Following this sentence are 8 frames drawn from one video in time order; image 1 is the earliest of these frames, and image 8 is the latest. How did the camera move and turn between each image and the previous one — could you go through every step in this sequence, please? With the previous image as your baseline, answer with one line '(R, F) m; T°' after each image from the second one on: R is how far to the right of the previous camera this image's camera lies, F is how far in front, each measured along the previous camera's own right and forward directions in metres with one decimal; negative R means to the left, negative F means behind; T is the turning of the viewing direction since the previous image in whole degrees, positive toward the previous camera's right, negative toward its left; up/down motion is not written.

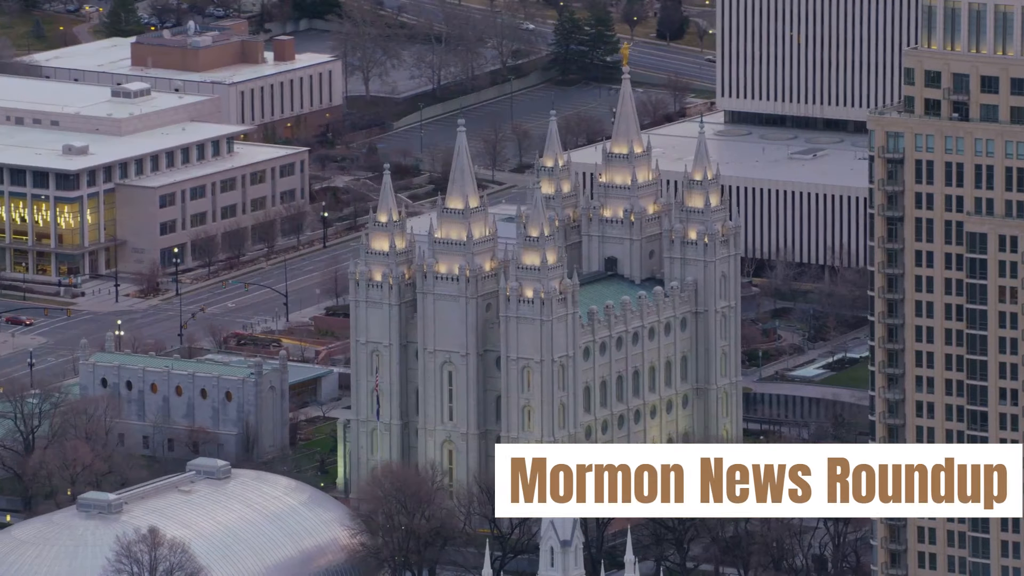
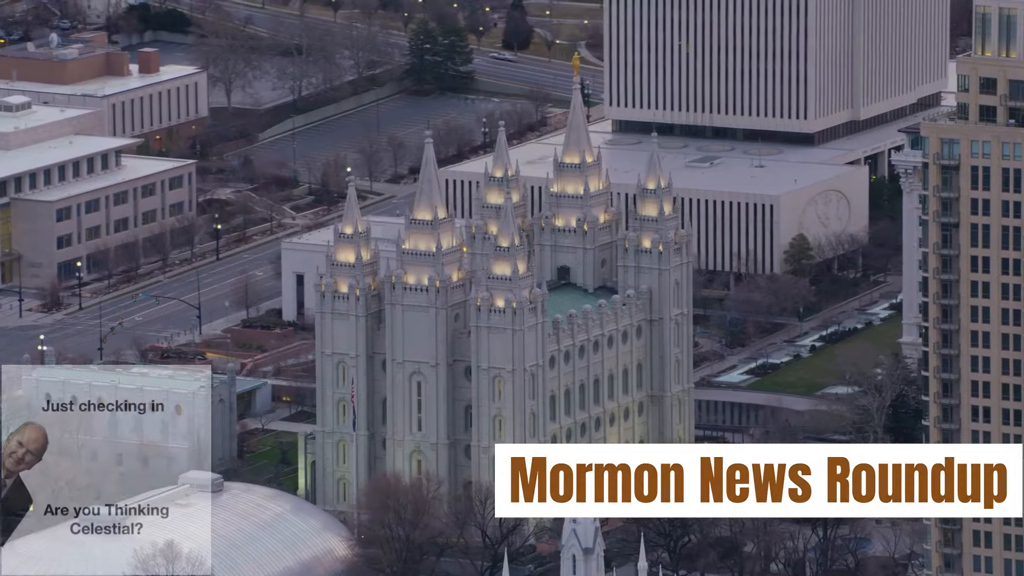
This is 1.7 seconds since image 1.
(-7.4, -0.3) m; +4°
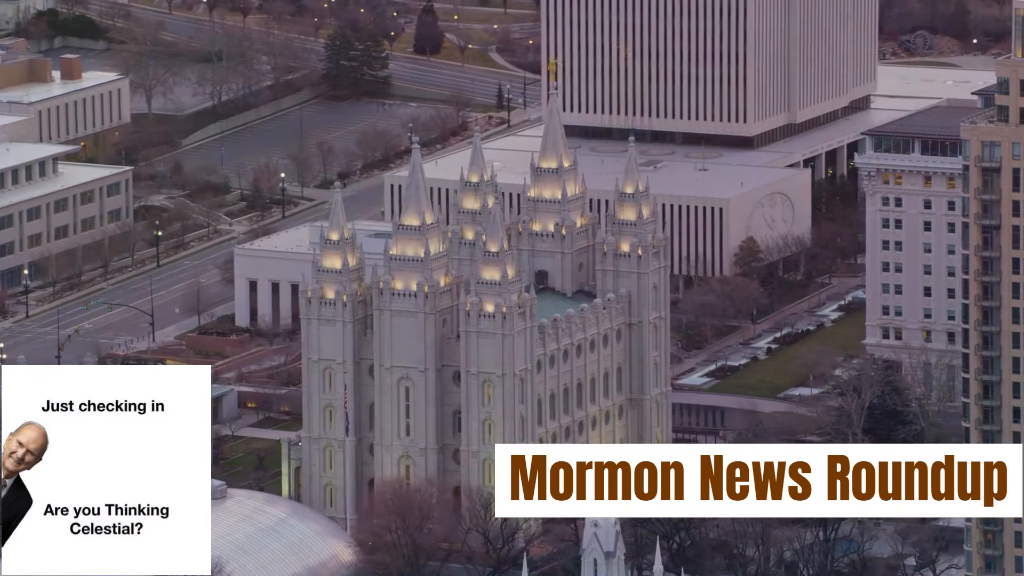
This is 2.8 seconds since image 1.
(-4.7, -0.3) m; +2°
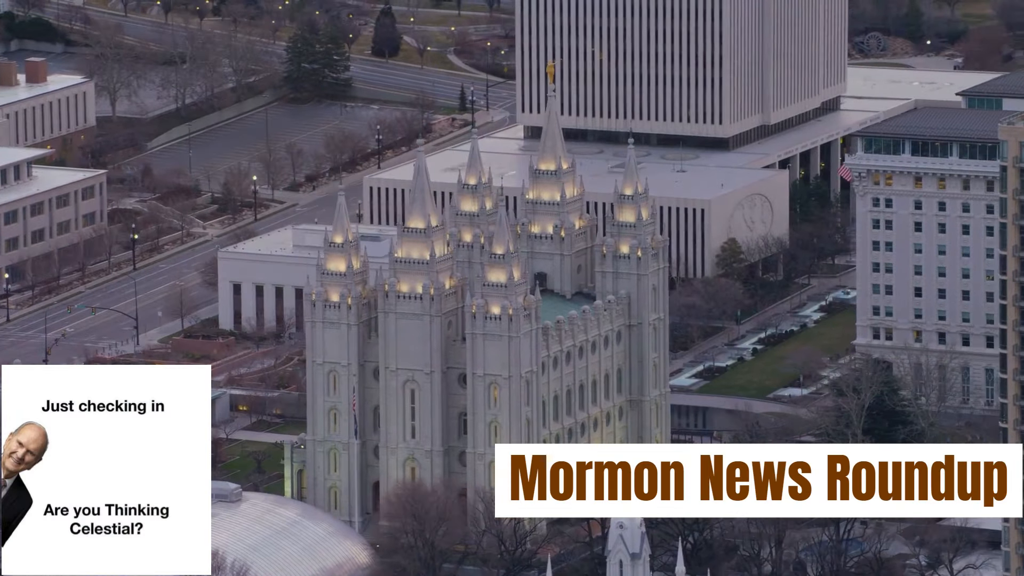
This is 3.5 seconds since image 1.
(-2.9, -0.2) m; +1°
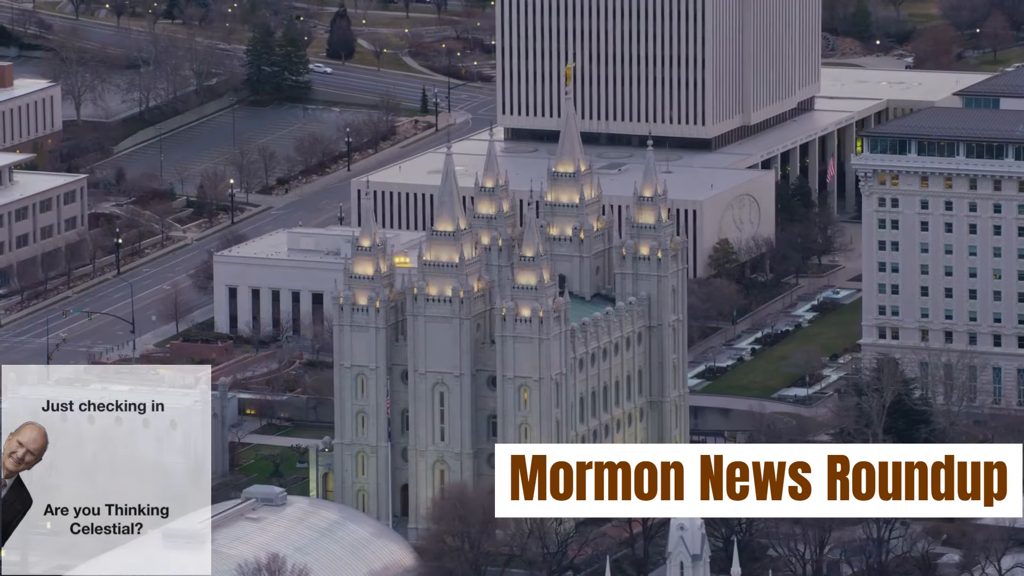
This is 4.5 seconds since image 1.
(-4.5, -0.3) m; +2°
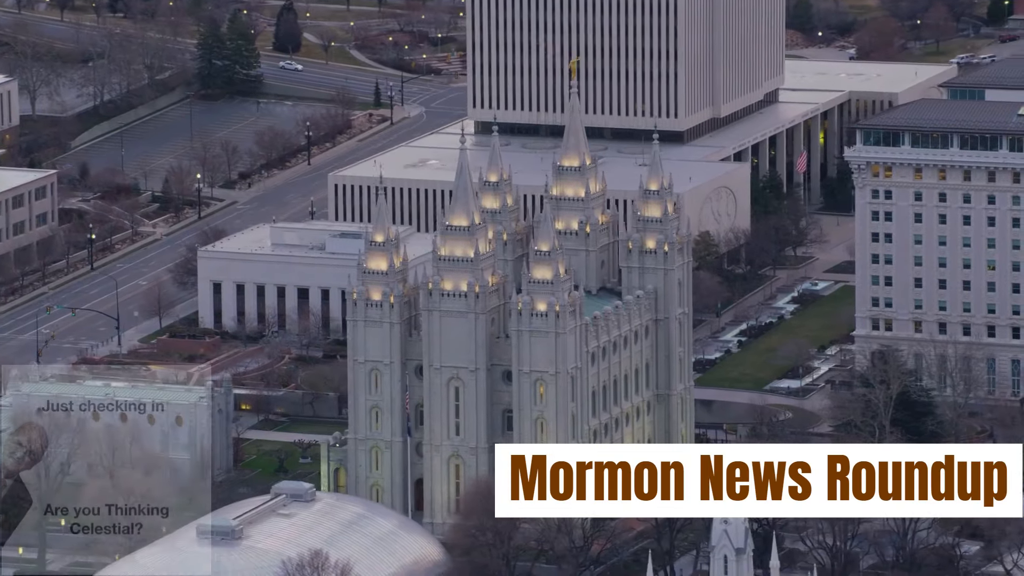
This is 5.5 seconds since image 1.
(-4.2, -0.1) m; +2°
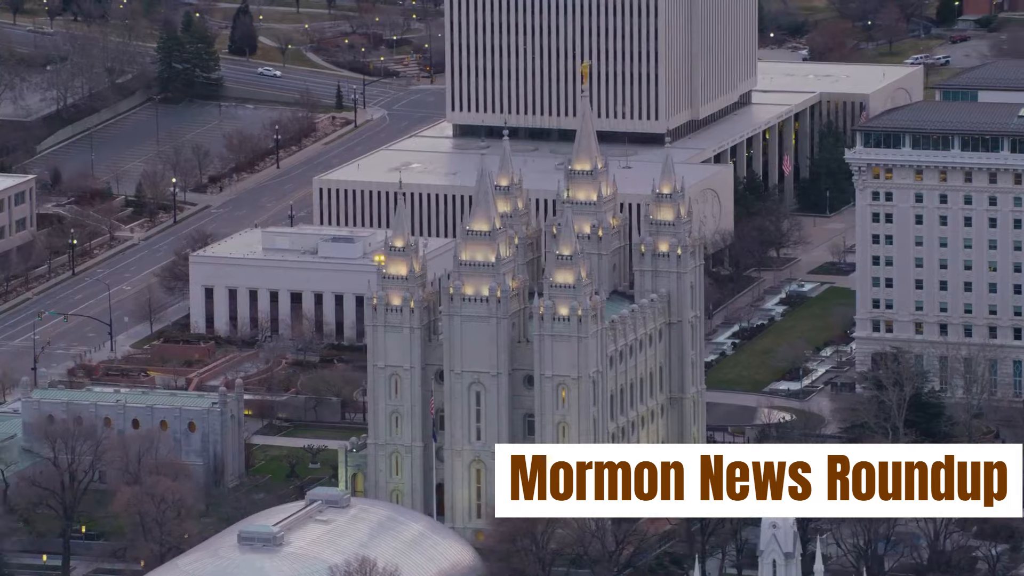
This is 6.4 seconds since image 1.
(-4.0, 0.0) m; +1°
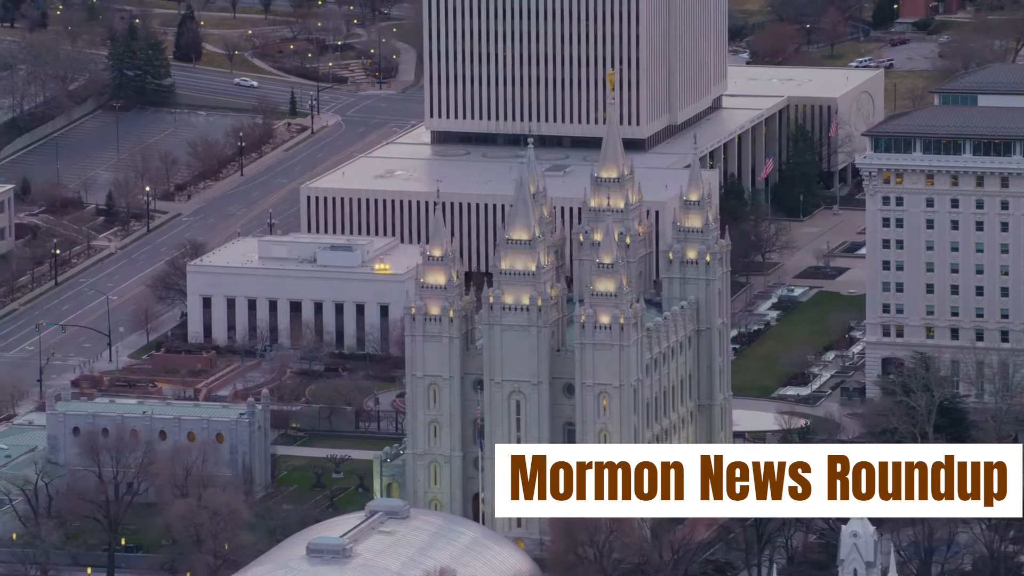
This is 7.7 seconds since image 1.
(-5.8, +0.1) m; +2°
